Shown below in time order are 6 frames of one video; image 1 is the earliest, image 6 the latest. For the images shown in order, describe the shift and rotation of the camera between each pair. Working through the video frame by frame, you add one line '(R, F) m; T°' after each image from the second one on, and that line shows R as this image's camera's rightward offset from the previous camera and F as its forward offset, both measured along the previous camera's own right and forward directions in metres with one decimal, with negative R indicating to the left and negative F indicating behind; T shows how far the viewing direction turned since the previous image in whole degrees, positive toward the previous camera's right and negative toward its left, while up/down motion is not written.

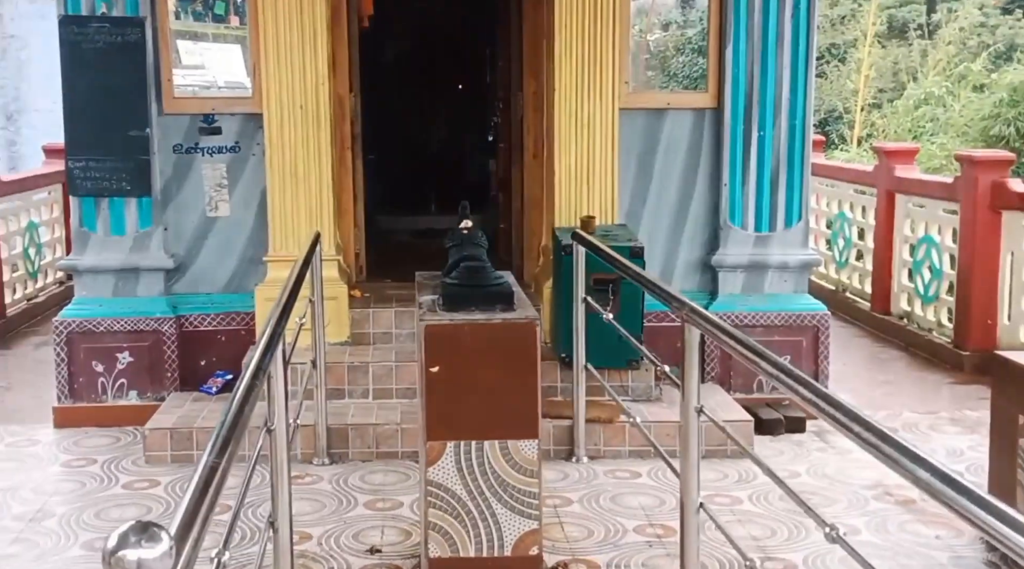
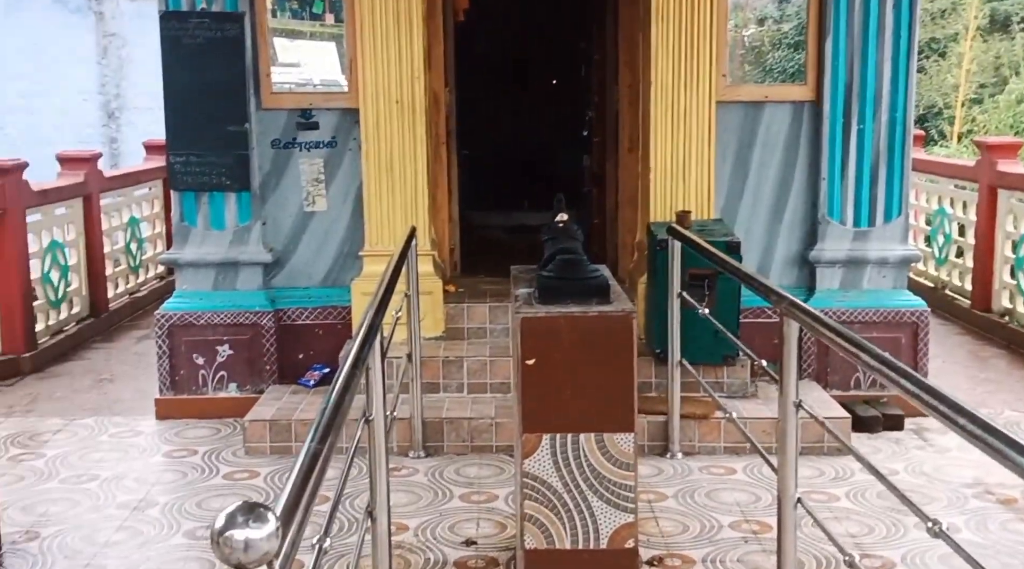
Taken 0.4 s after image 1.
(0.0, 0.0) m; -4°
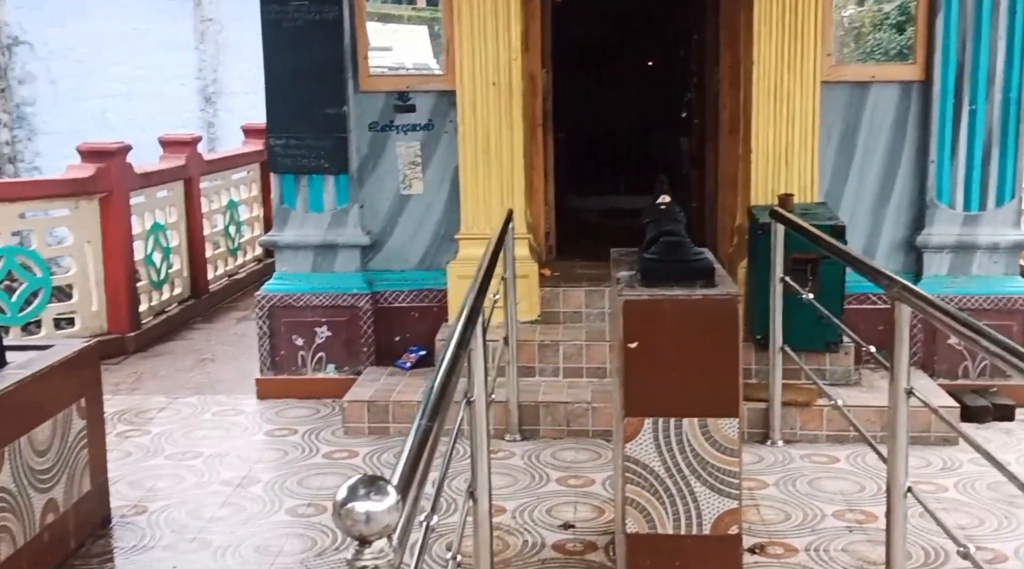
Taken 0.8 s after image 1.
(0.0, 0.0) m; -4°
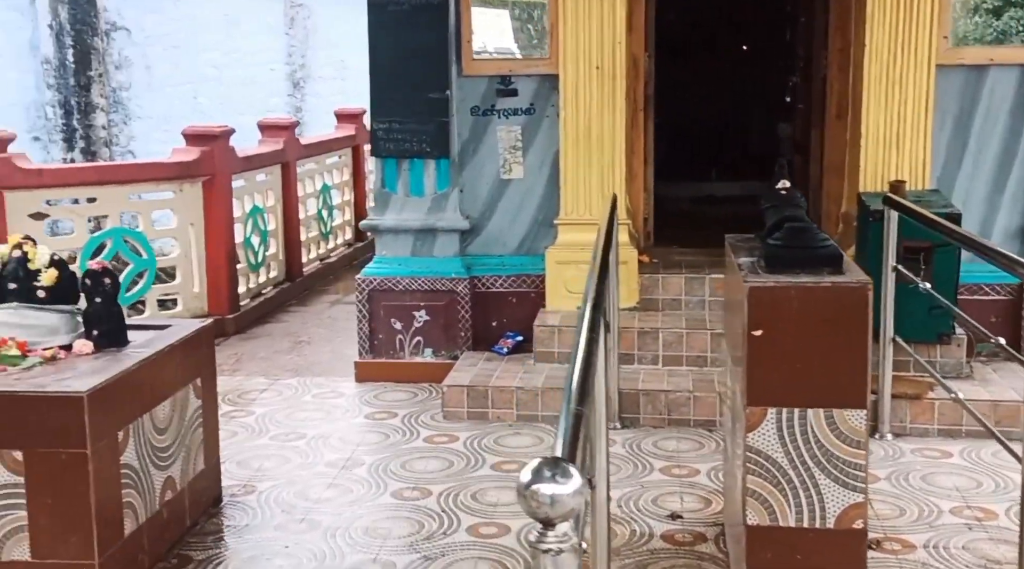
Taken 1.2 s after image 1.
(-0.1, 0.0) m; -4°
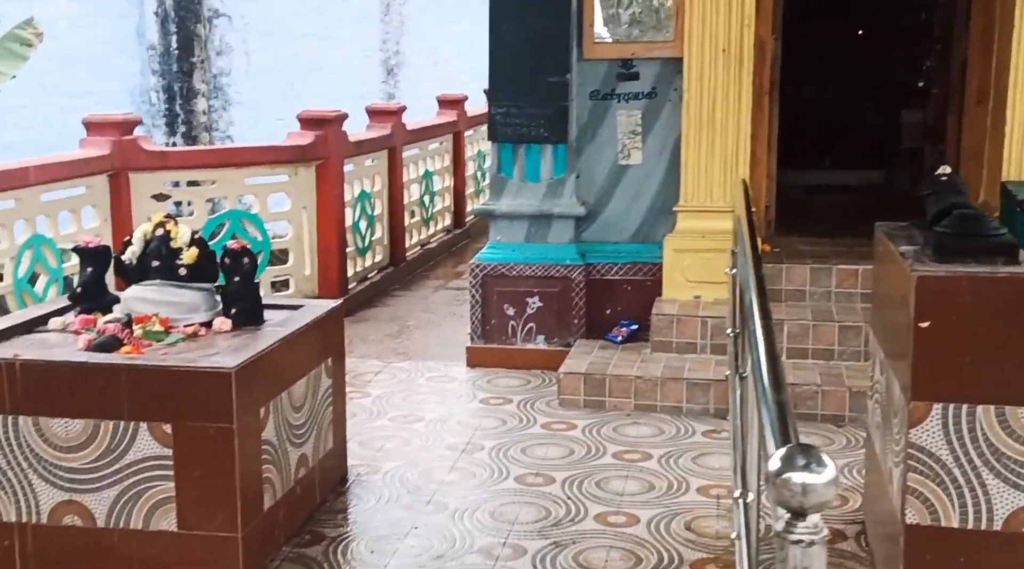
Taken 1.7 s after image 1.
(-0.2, +0.1) m; -3°
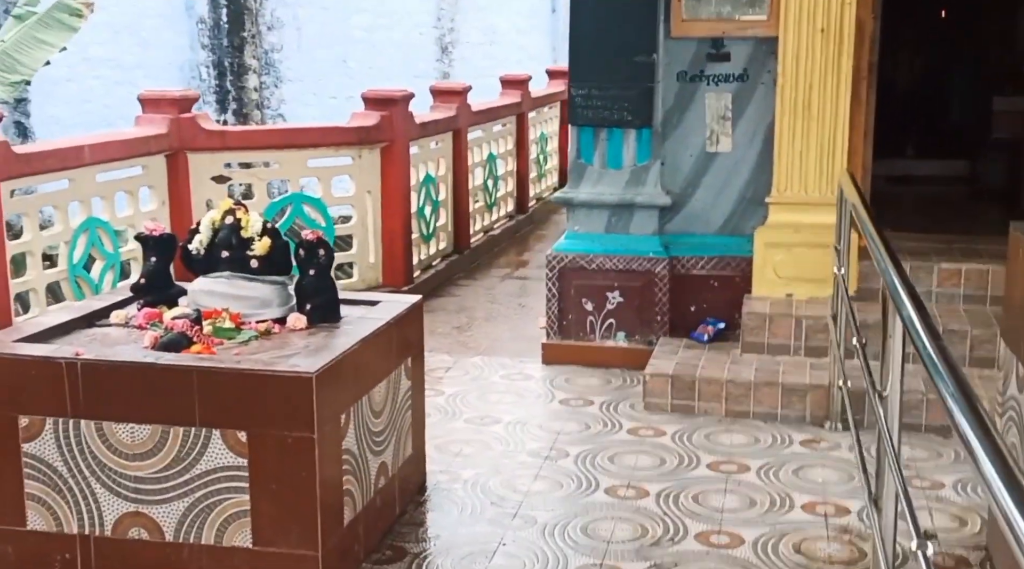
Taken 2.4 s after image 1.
(-0.2, +0.3) m; -2°
